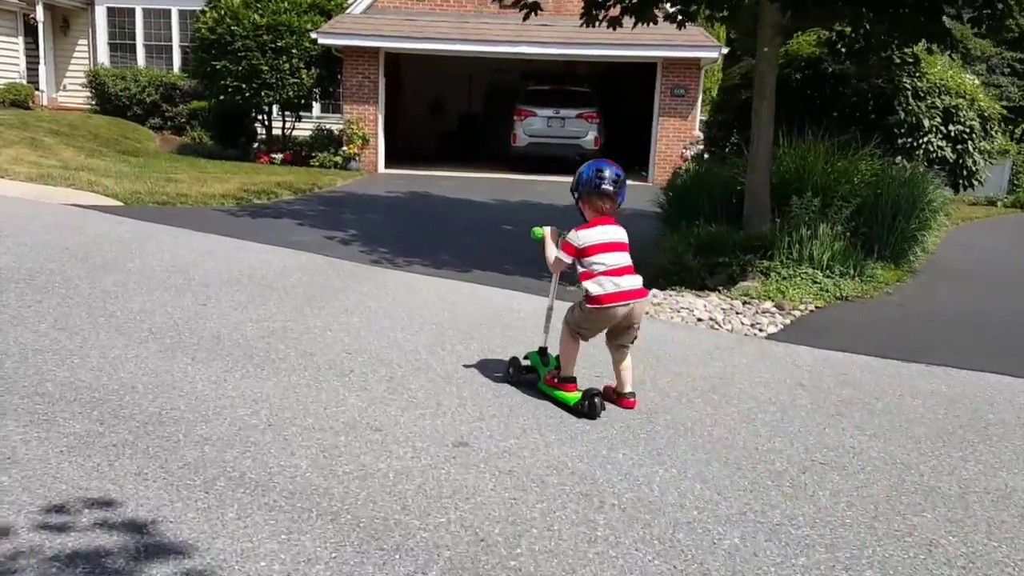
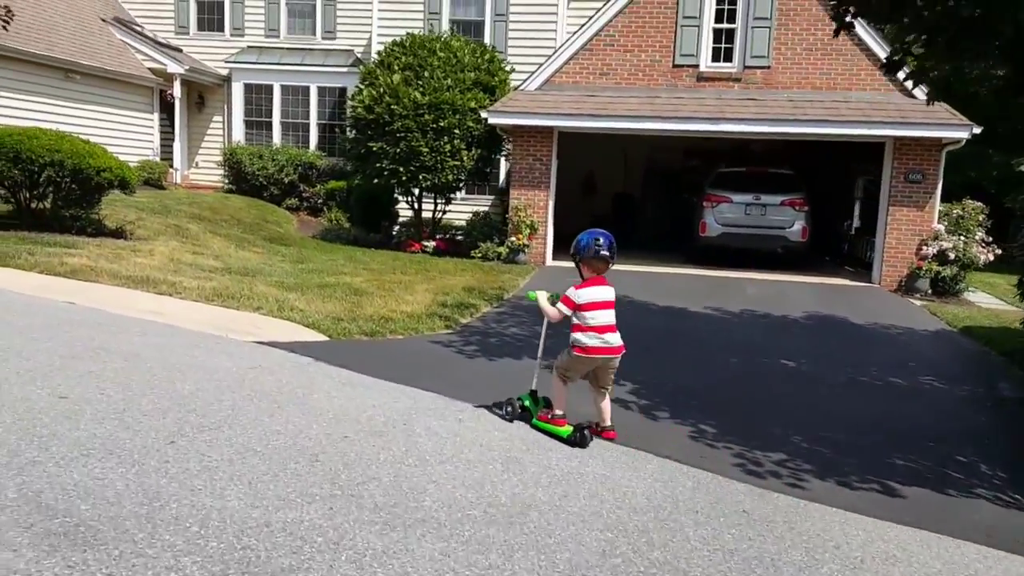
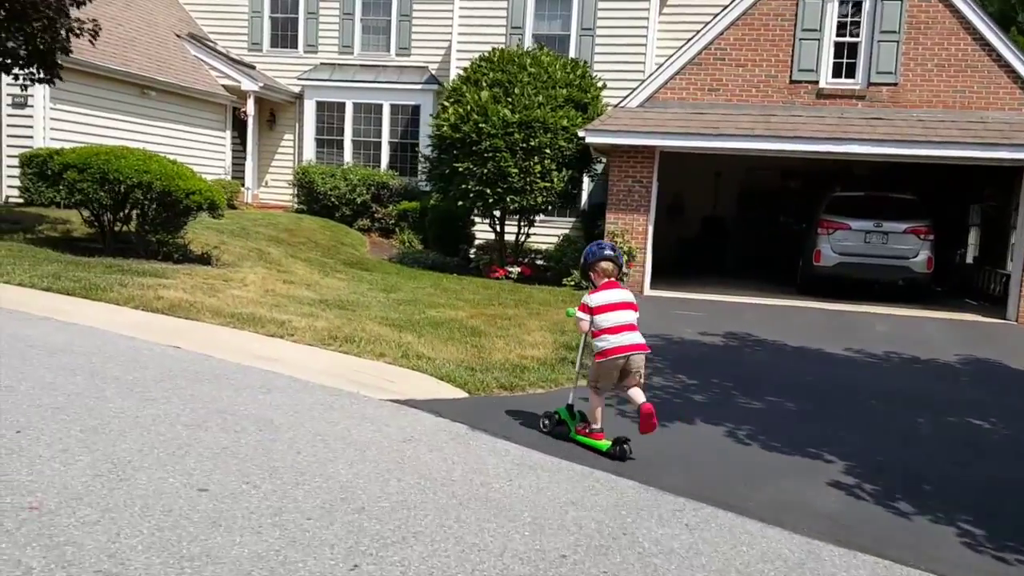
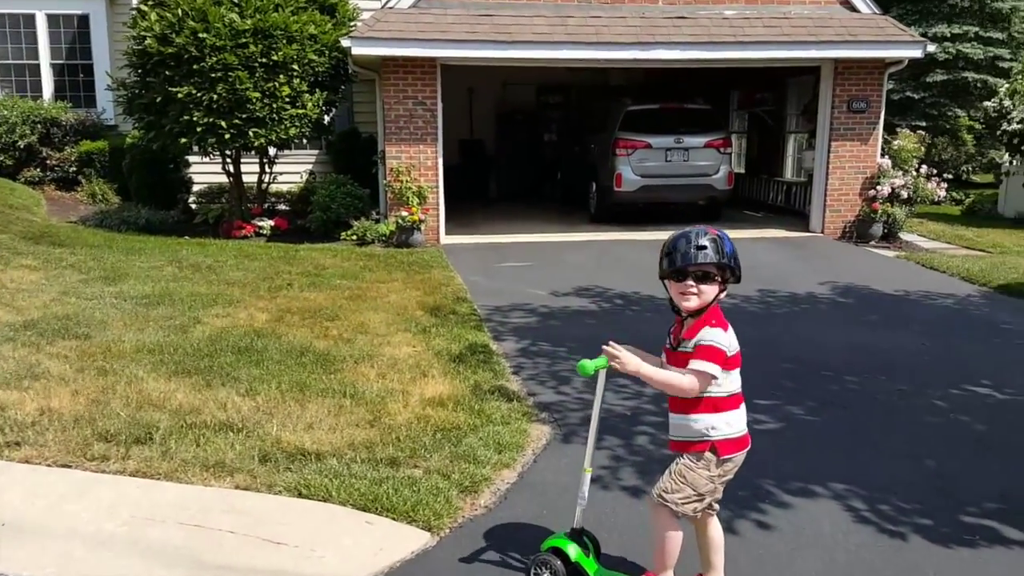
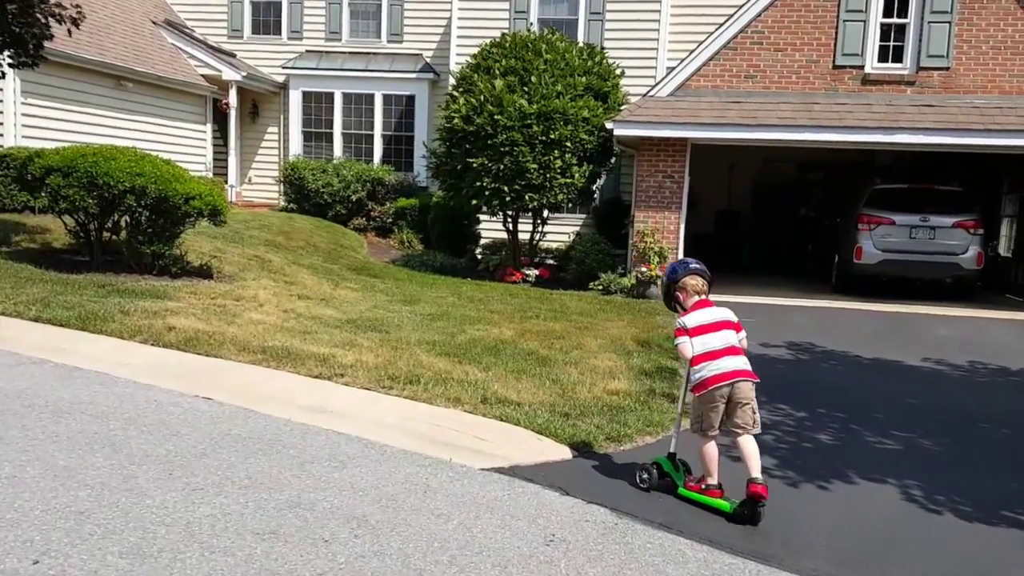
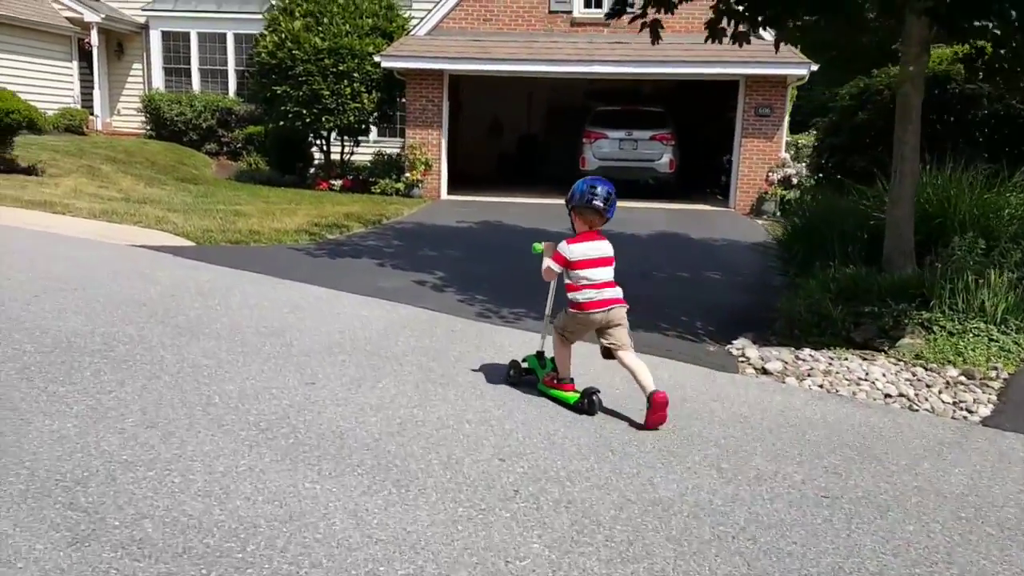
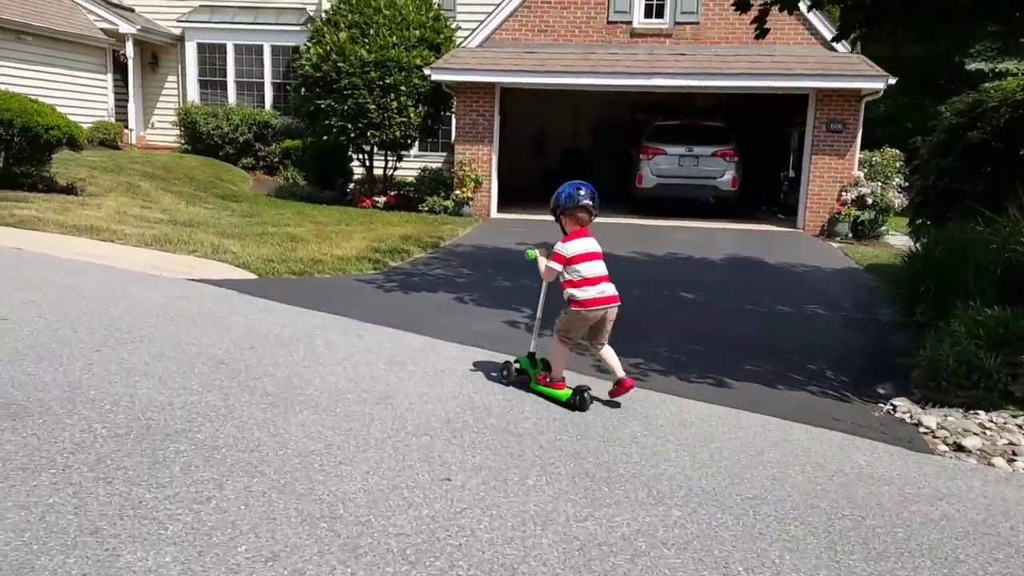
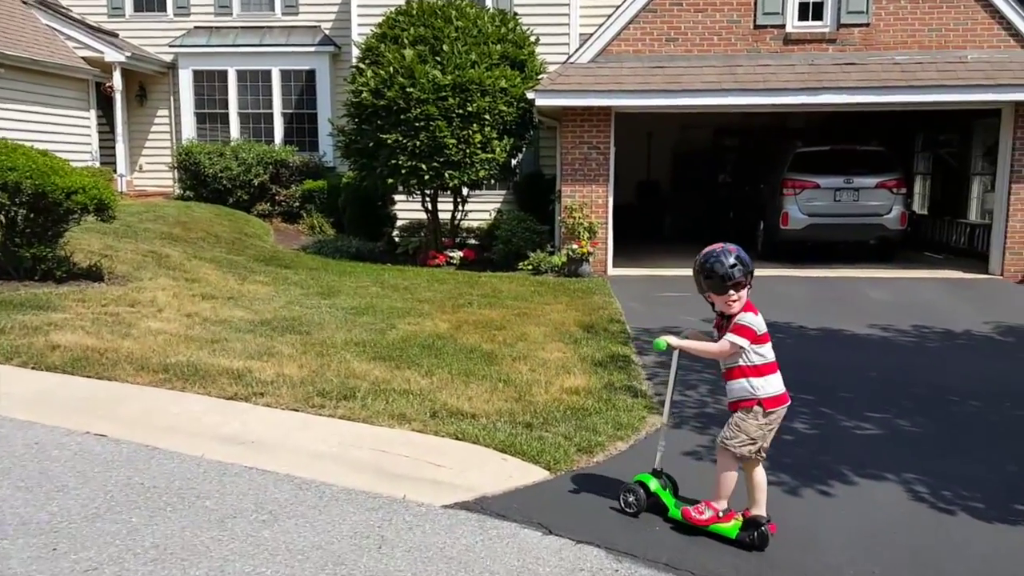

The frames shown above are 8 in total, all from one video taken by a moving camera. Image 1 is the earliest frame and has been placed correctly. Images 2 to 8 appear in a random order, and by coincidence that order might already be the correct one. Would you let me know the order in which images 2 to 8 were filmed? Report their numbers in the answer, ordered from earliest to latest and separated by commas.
6, 7, 2, 3, 5, 8, 4
